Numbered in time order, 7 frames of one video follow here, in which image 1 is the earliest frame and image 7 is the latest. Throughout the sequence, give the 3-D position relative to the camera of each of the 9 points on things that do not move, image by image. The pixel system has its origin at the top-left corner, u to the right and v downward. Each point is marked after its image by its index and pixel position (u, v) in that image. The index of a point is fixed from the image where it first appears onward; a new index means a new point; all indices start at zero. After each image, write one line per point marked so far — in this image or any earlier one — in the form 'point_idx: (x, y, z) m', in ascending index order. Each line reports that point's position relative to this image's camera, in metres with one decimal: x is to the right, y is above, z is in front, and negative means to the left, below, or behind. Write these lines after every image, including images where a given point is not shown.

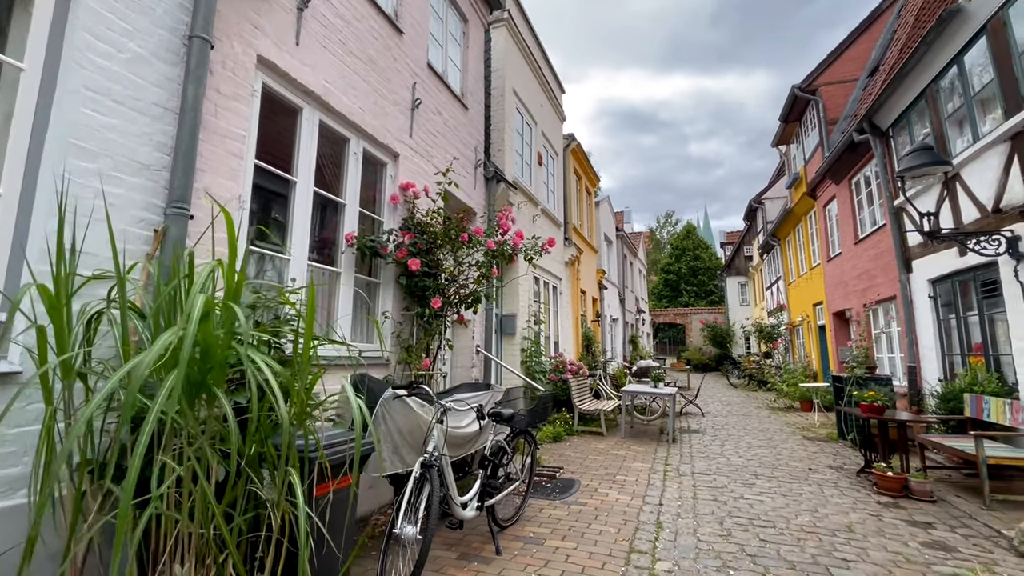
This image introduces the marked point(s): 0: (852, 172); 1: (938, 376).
0: (+7.3, +2.5, +10.2) m
1: (+6.5, -1.3, +7.3) m
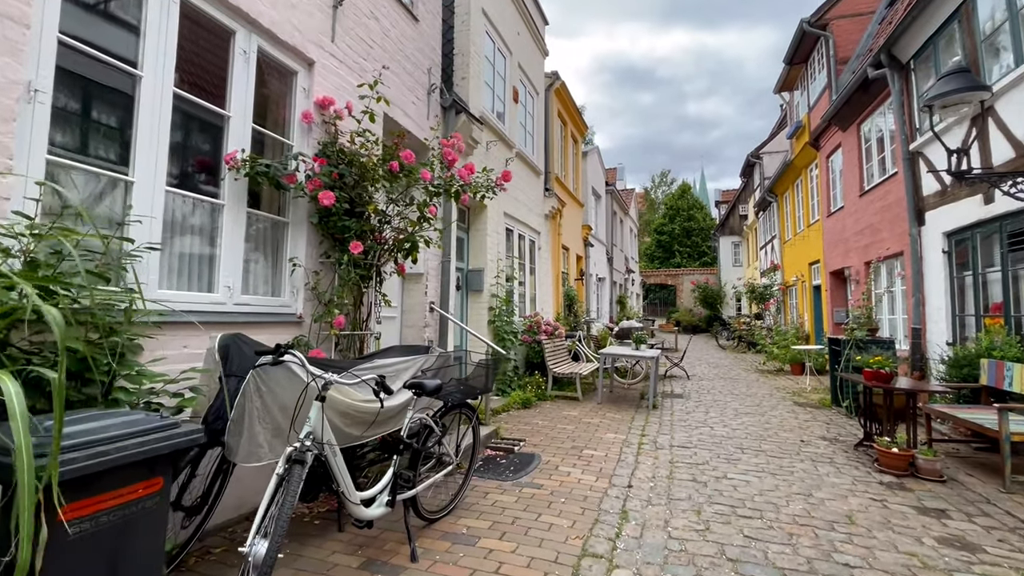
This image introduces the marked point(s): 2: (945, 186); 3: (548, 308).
0: (+6.8, +3.3, +9.2) m
1: (+6.0, -0.7, +6.6) m
2: (+6.0, +1.4, +6.6) m
3: (+0.8, -0.4, +10.1) m
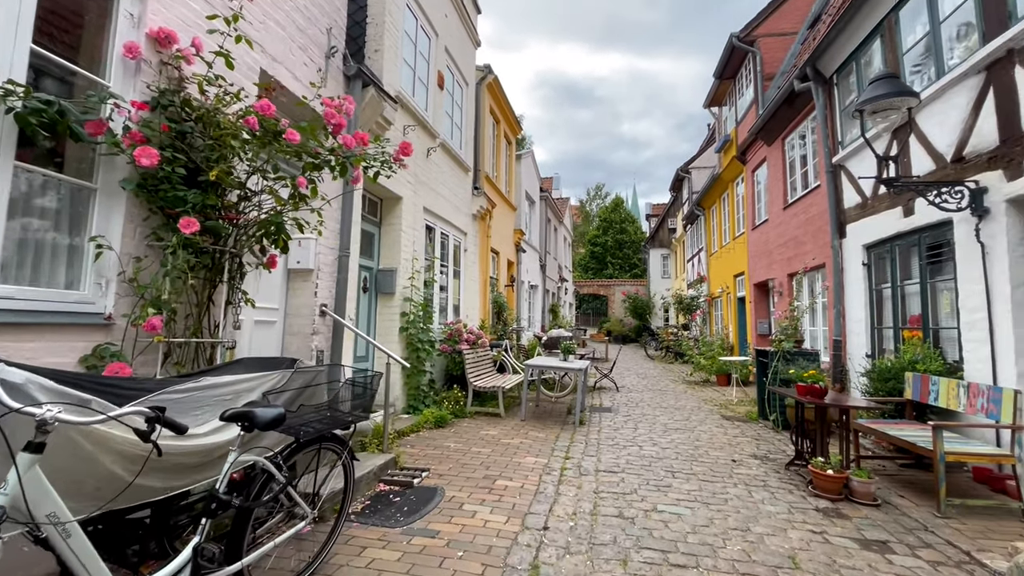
0: (+5.4, +3.1, +9.4) m
1: (+4.9, -0.9, +6.6) m
2: (+4.9, +1.2, +6.6) m
3: (-0.8, -0.5, +9.4) m
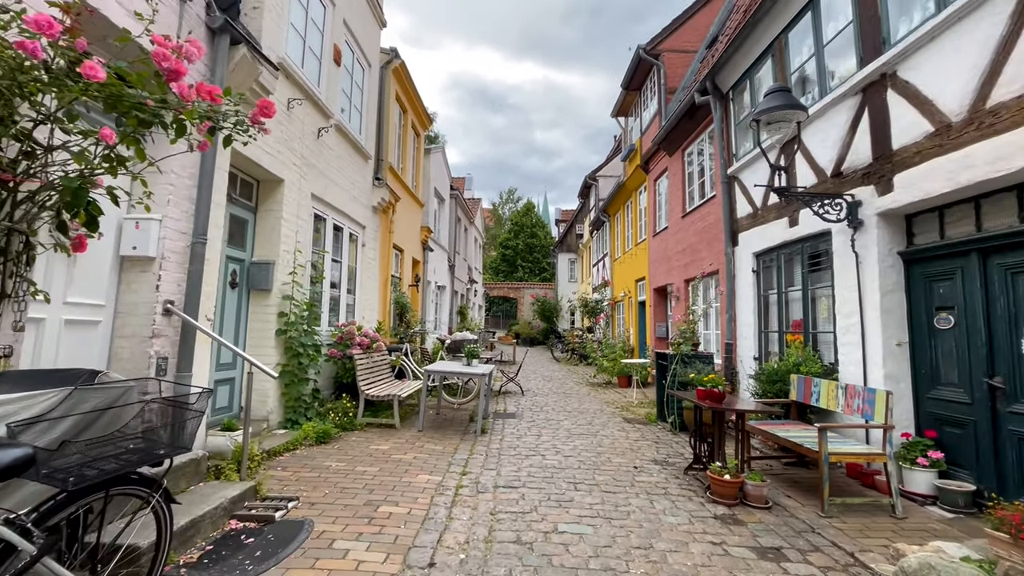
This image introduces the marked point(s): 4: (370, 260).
0: (+3.6, +3.0, +9.8) m
1: (+3.5, -1.0, +7.0) m
2: (+3.6, +1.2, +7.0) m
3: (-2.5, -0.5, +8.6) m
4: (-2.5, +0.5, +8.5) m
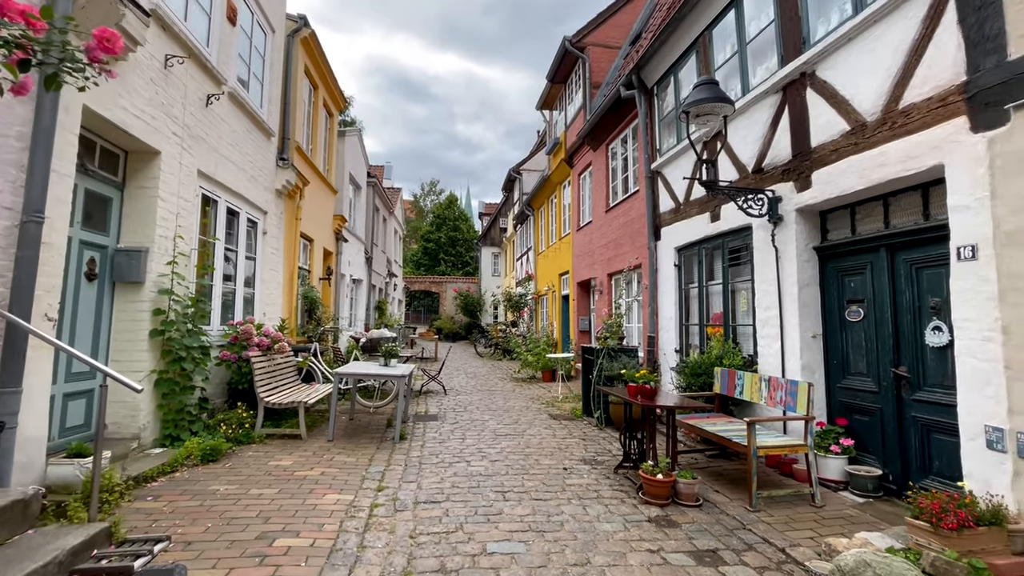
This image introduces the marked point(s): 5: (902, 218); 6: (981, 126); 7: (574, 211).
0: (+2.0, +3.1, +9.8) m
1: (+2.4, -0.9, +7.1) m
2: (+2.5, +1.2, +7.0) m
3: (-3.8, -0.4, +7.7) m
4: (-3.8, +0.6, +7.6) m
5: (+3.3, +0.6, +4.0) m
6: (+3.1, +1.1, +3.1) m
7: (+1.6, +2.0, +12.2) m
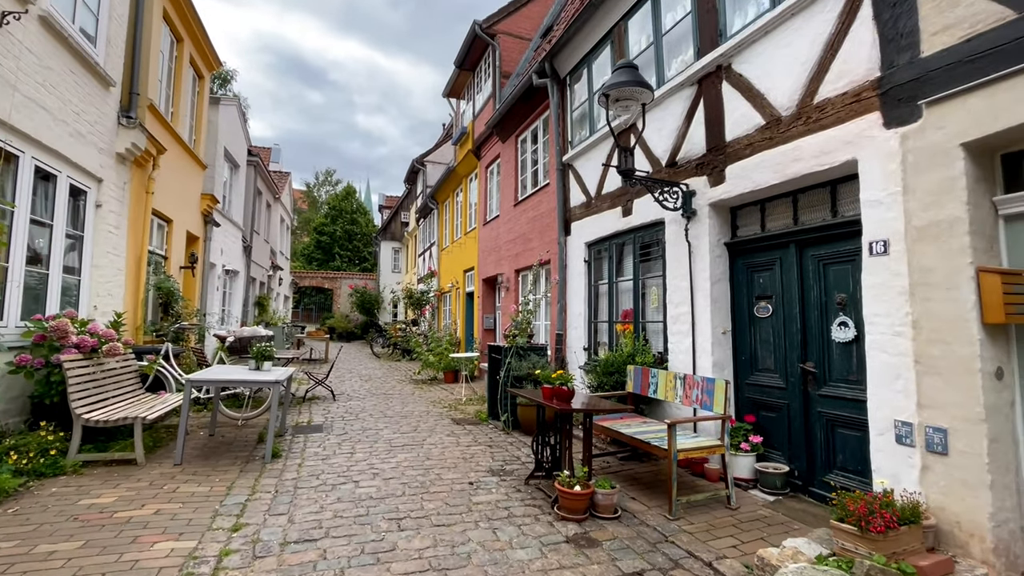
0: (+0.2, +3.2, +9.5) m
1: (+1.0, -0.8, +6.9) m
2: (+1.1, +1.3, +6.8) m
3: (-5.2, -0.2, +6.2) m
4: (-5.2, +0.8, +6.1) m
5: (+2.5, +0.6, +4.0) m
6: (+2.5, +1.1, +3.2) m
7: (-0.8, +2.0, +11.8) m
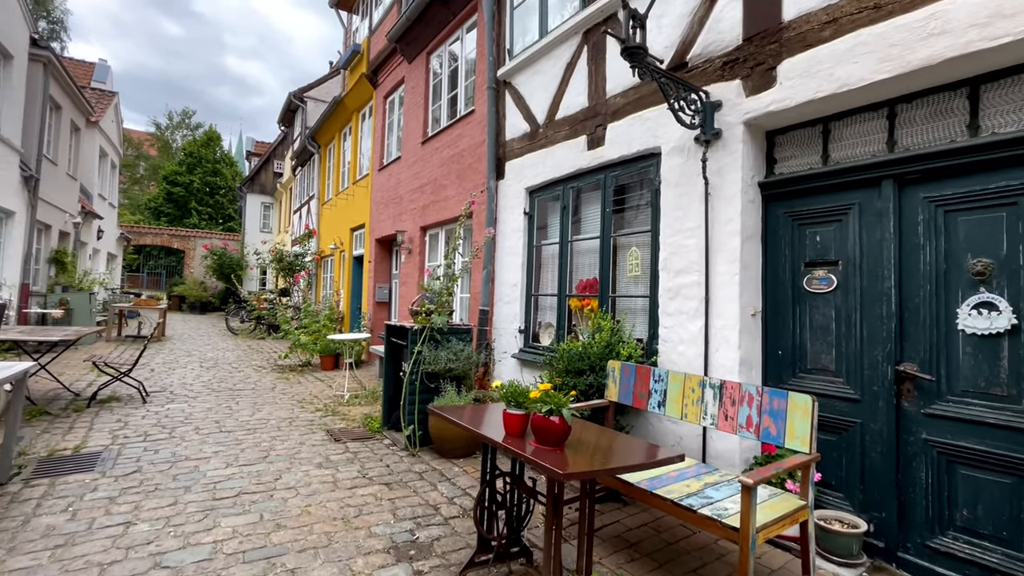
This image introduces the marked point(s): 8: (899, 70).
0: (-1.2, +3.8, +7.3) m
1: (+0.1, -0.4, +5.1) m
2: (+0.3, +1.7, +5.0) m
3: (-5.8, +0.3, +3.0) m
4: (-5.7, +1.3, +2.9) m
5: (+2.2, +0.8, +2.6) m
6: (+2.4, +1.3, +1.7) m
7: (-2.7, +2.8, +9.3) m
8: (+2.0, +1.1, +2.4) m
